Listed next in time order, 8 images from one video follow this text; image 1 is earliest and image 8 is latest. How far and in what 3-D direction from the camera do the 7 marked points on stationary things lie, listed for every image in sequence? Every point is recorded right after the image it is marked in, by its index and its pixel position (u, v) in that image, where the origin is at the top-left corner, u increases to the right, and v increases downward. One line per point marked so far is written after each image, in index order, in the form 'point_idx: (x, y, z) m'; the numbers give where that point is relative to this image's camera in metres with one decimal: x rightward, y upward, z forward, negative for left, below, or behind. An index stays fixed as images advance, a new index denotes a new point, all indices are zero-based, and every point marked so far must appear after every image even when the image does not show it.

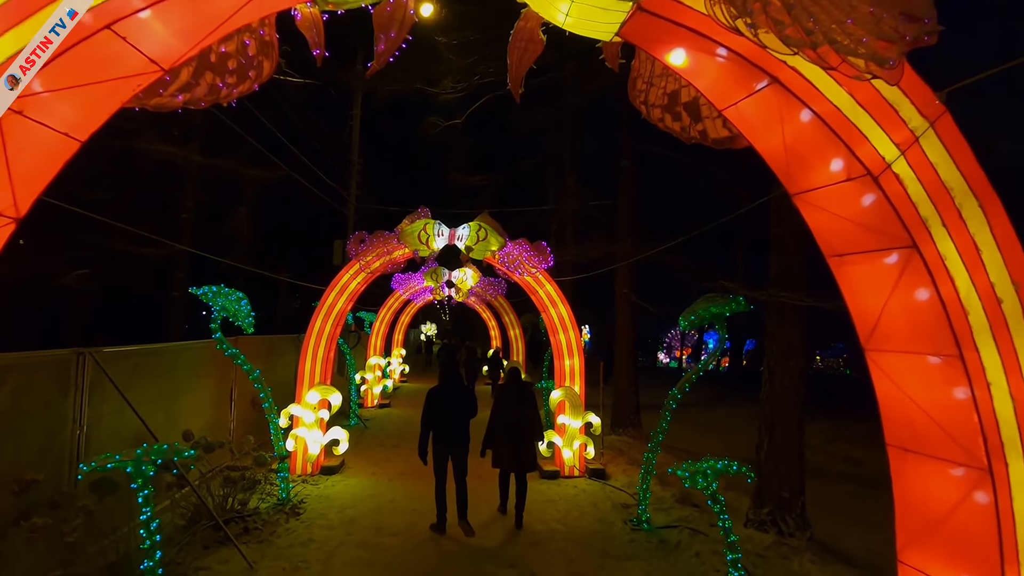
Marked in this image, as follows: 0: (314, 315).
0: (-2.7, -0.4, +7.4) m
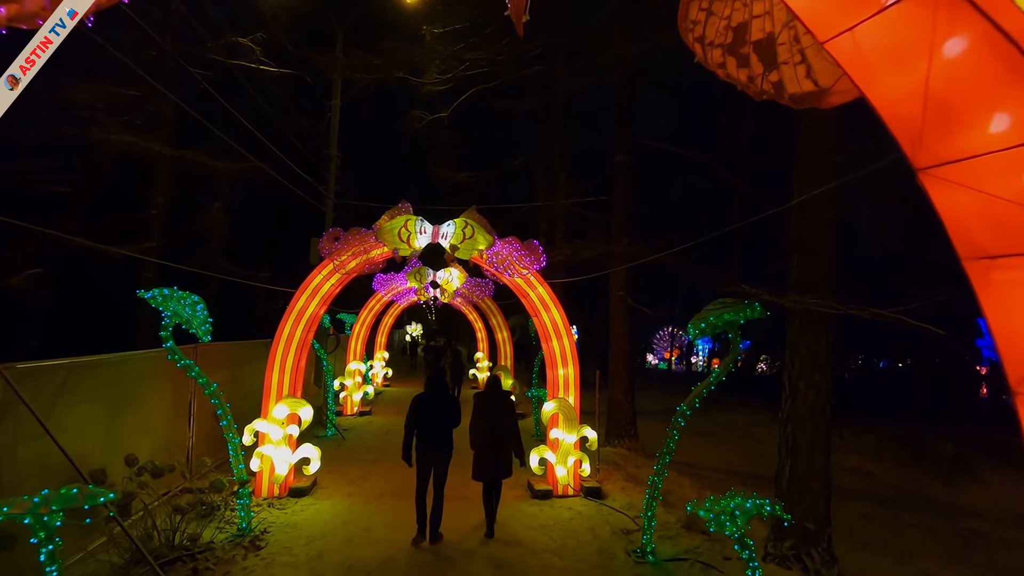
0: (-2.8, -0.4, +6.7) m
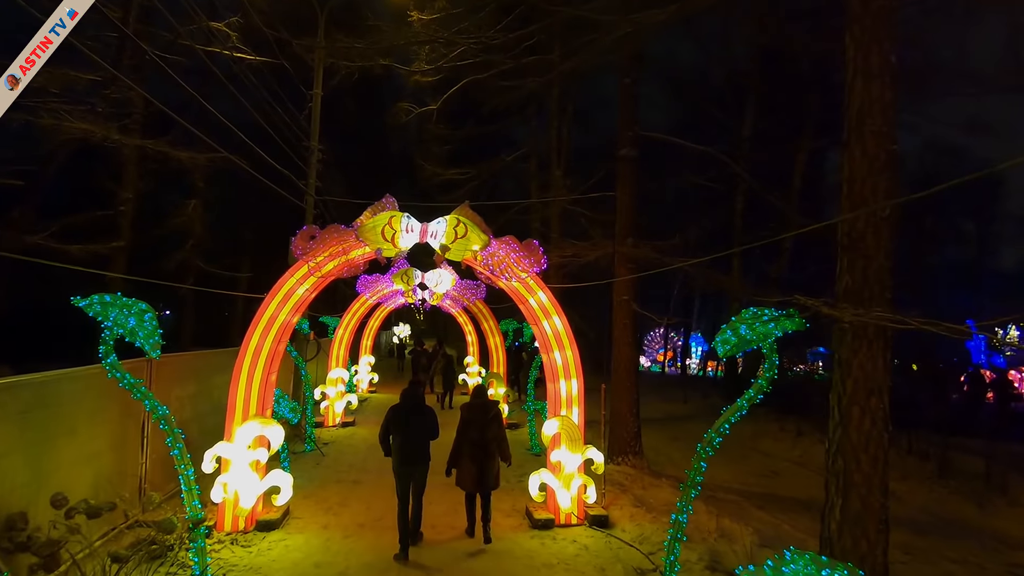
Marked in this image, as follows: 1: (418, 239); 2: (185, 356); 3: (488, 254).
0: (-2.9, -0.4, +5.9) m
1: (-1.1, +0.6, +6.5) m
2: (-4.3, -0.9, +7.0) m
3: (-0.3, +0.4, +6.4) m
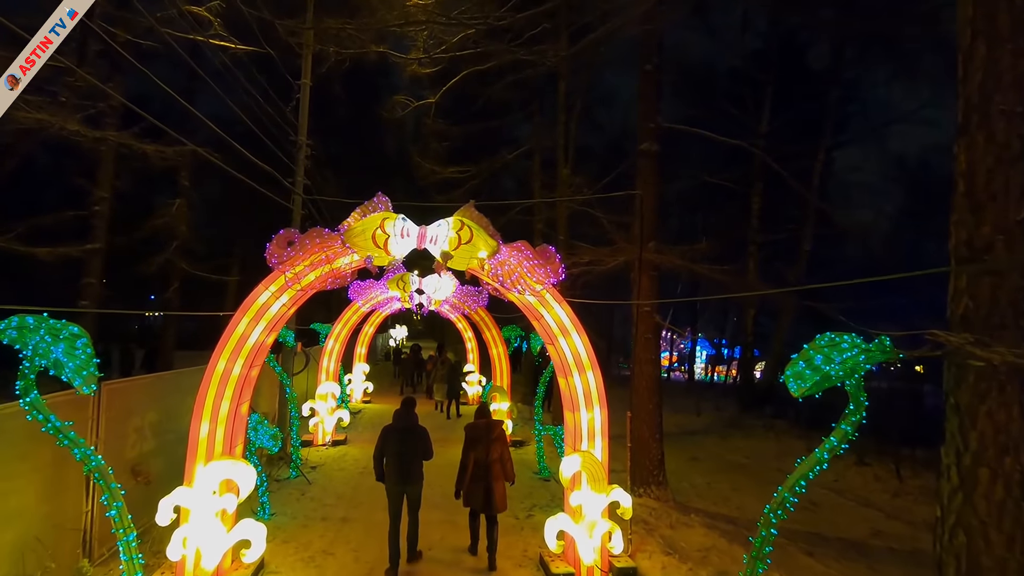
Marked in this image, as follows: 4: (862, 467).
0: (-2.7, -0.6, +5.0) m
1: (-1.0, +0.5, +5.6) m
2: (-4.1, -1.0, +6.1) m
3: (-0.2, +0.3, +5.5) m
4: (+6.0, -3.1, +9.3) m
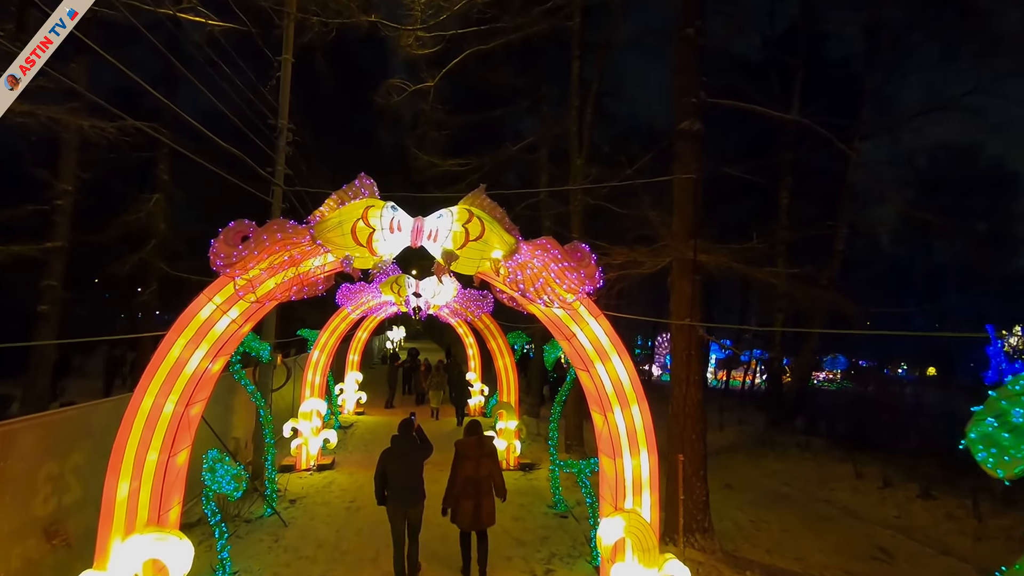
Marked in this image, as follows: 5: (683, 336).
0: (-2.6, -0.7, +3.7) m
1: (-0.8, +0.4, +4.3) m
2: (-4.0, -1.1, +4.8) m
3: (0.0, +0.2, +4.2) m
4: (+6.2, -3.2, +8.0) m
5: (+1.9, -0.5, +6.1) m
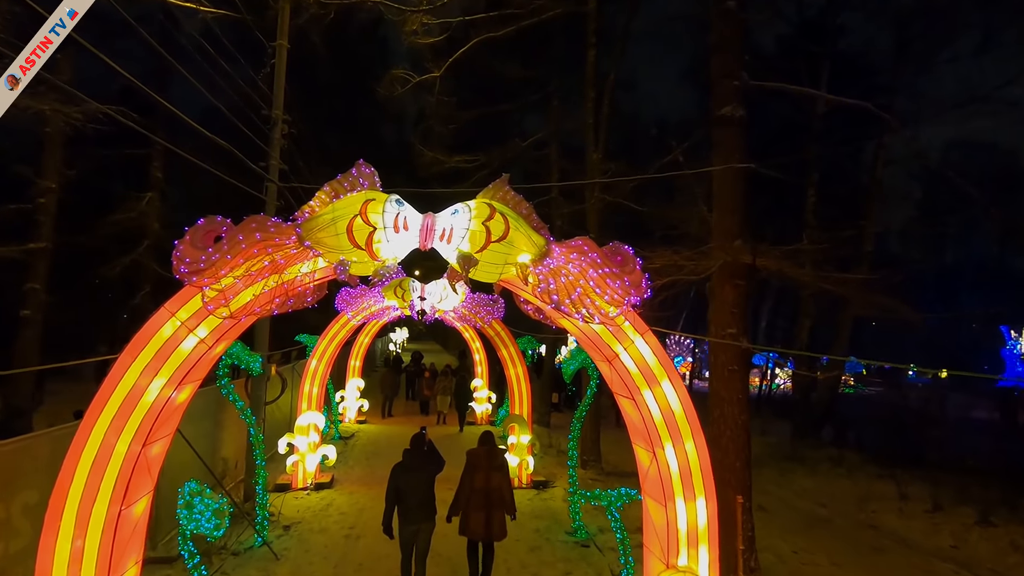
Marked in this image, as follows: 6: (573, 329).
0: (-2.4, -0.7, +3.0) m
1: (-0.6, +0.3, +3.6) m
2: (-3.8, -1.2, +4.1) m
3: (+0.2, +0.1, +3.5) m
4: (+6.4, -3.3, +7.3) m
5: (+2.1, -0.6, +5.3) m
6: (+0.5, -0.3, +4.0) m
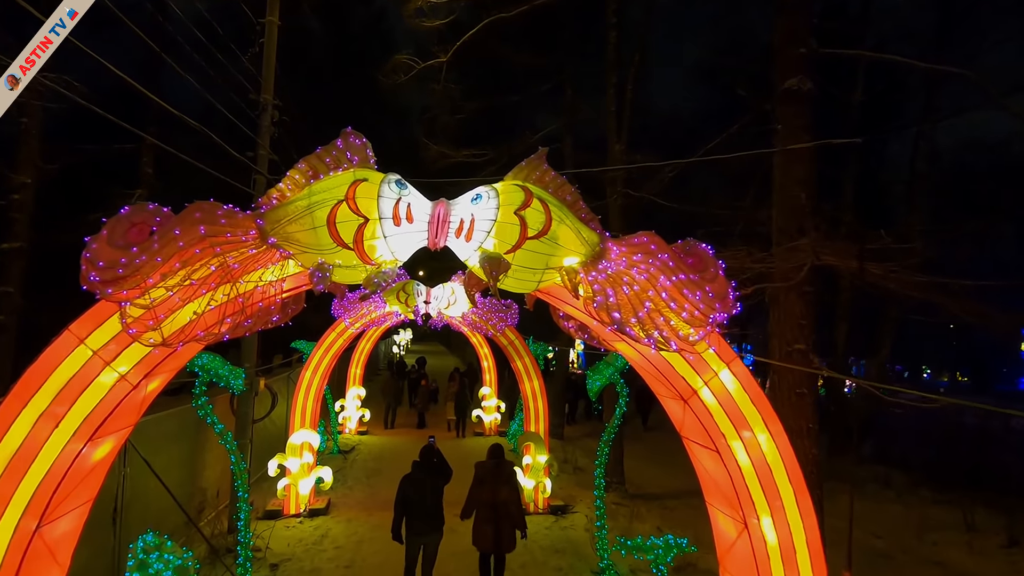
0: (-2.2, -0.8, +2.1) m
1: (-0.4, +0.2, +2.7) m
2: (-3.6, -1.2, +3.2) m
3: (+0.4, +0.1, +2.6) m
4: (+6.6, -3.3, +6.3) m
5: (+2.3, -0.7, +4.4) m
6: (+0.7, -0.4, +3.1) m
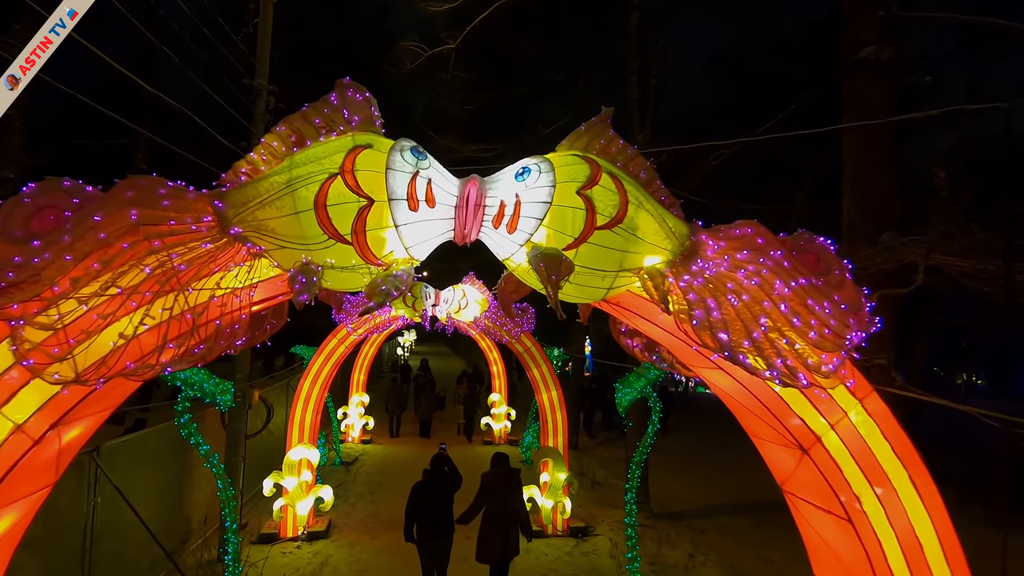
0: (-2.0, -0.8, +1.4) m
1: (-0.2, +0.2, +2.0) m
2: (-3.4, -1.3, +2.6) m
3: (+0.6, 0.0, +1.9) m
4: (+6.9, -3.3, +5.6) m
5: (+2.6, -0.7, +3.7) m
6: (+0.9, -0.4, +2.4) m
